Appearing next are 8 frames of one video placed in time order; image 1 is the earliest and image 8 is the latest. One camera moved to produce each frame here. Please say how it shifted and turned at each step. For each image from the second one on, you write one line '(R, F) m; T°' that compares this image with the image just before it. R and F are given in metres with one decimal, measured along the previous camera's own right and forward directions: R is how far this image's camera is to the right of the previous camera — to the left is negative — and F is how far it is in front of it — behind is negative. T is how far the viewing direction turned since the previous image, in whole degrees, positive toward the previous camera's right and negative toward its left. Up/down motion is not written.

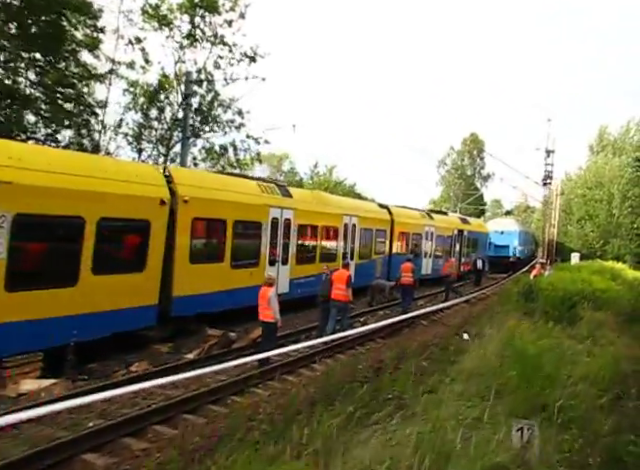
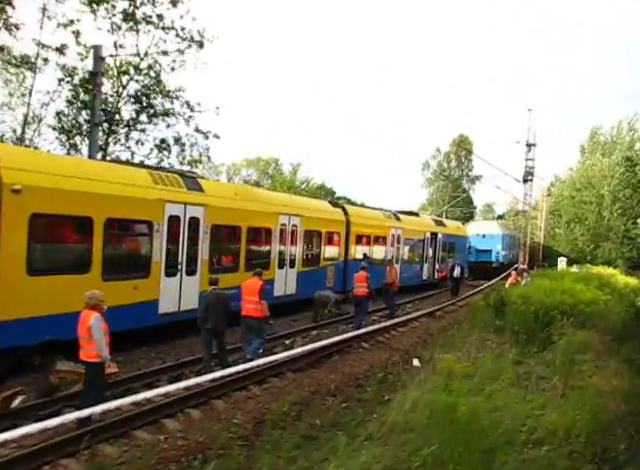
(+1.7, +2.8) m; +1°
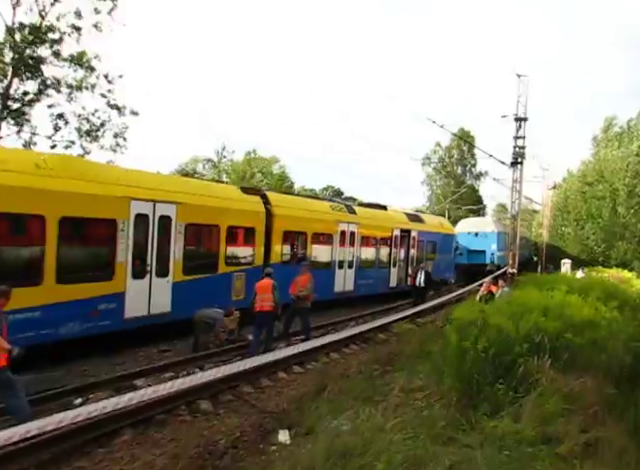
(+2.8, +4.7) m; -1°
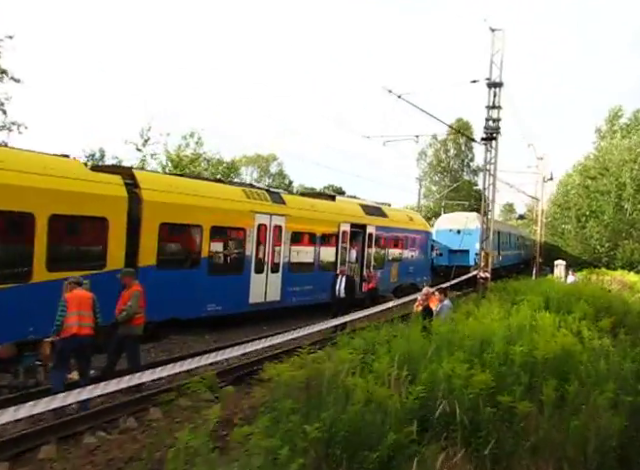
(+2.5, +4.0) m; -1°
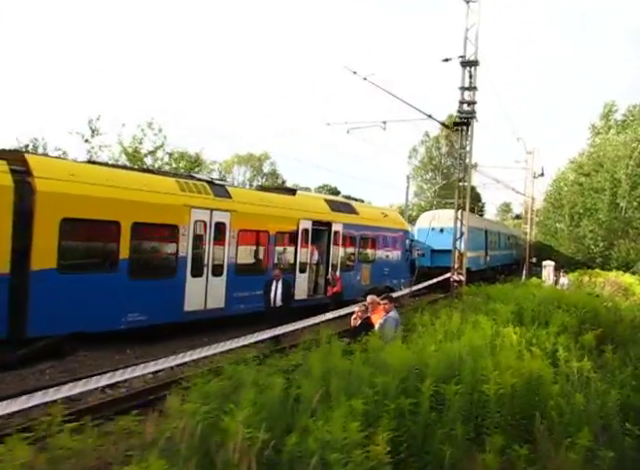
(+1.2, +1.8) m; 0°
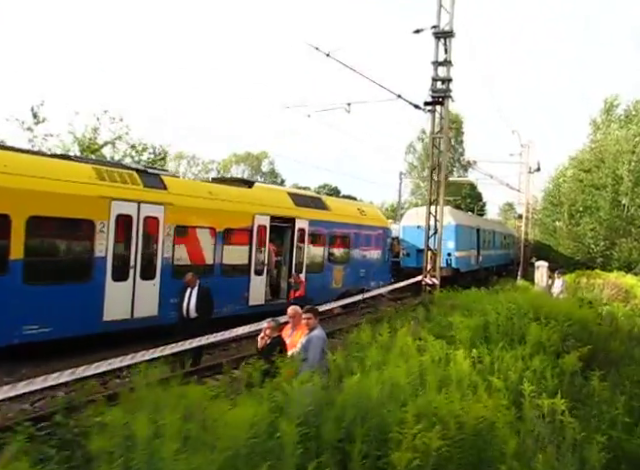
(+1.2, +1.9) m; 0°
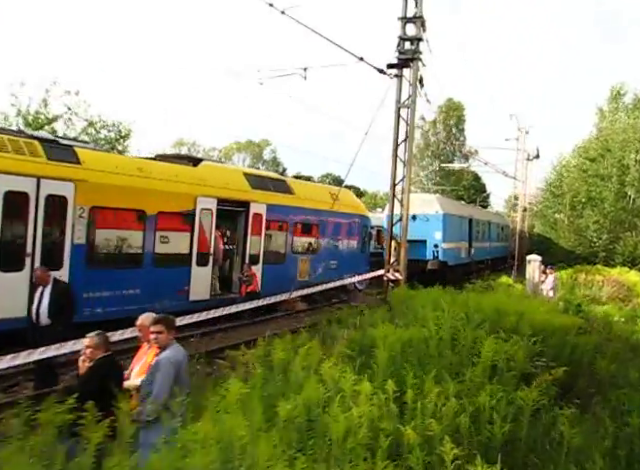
(+1.2, +1.9) m; -1°
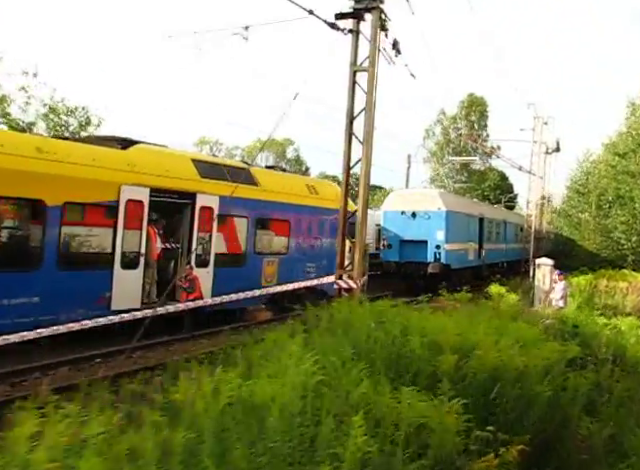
(+1.5, +2.2) m; -3°
